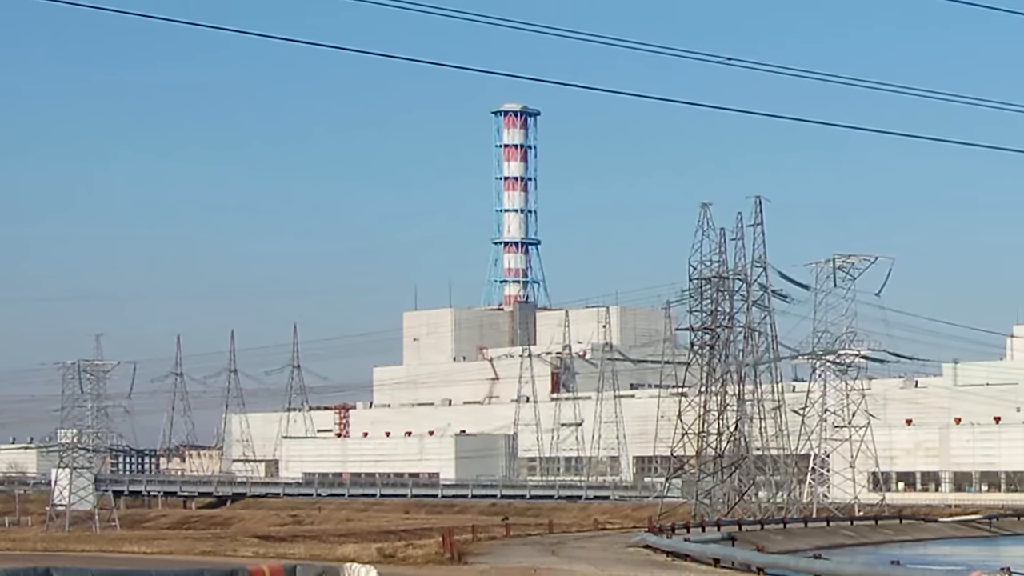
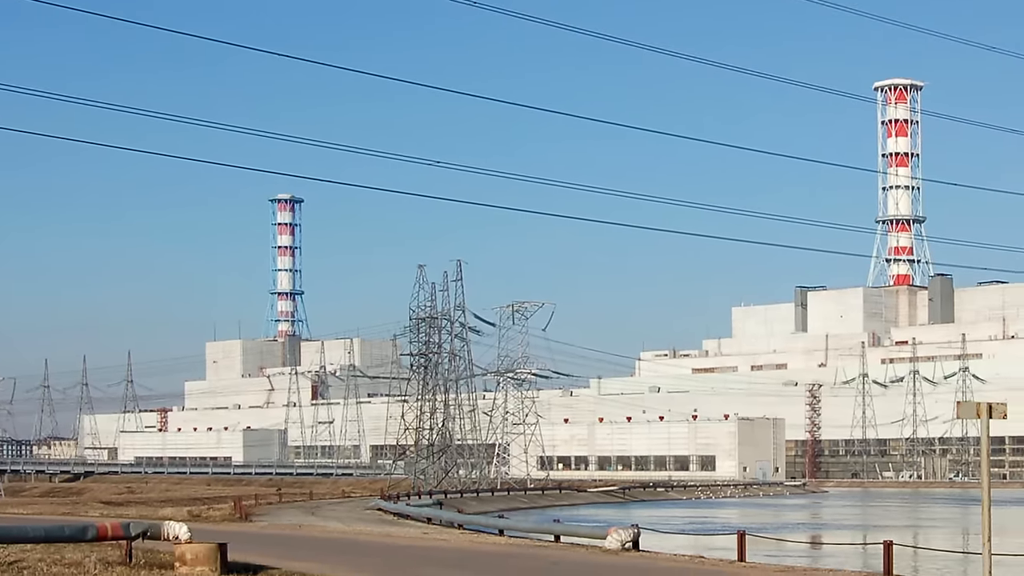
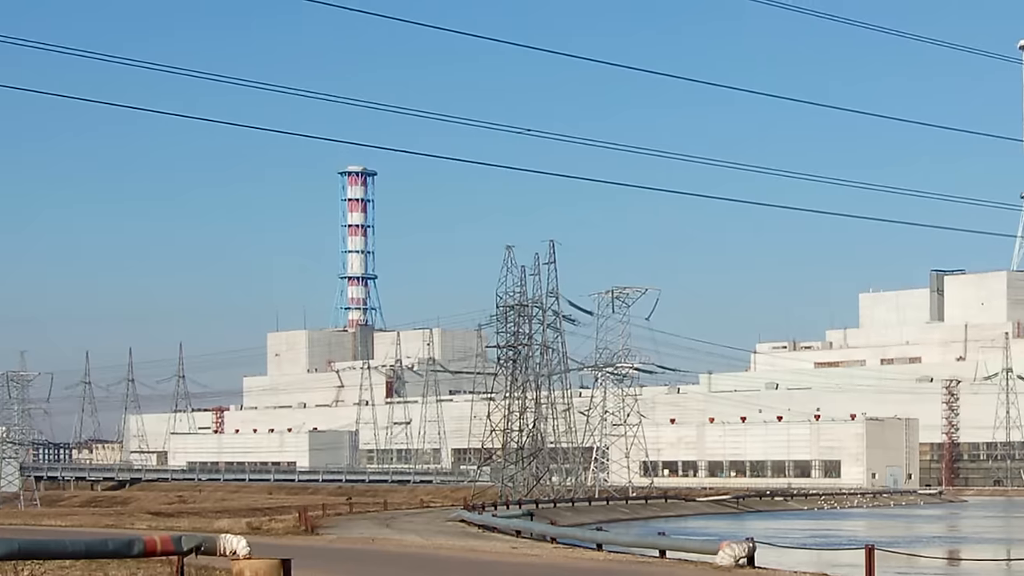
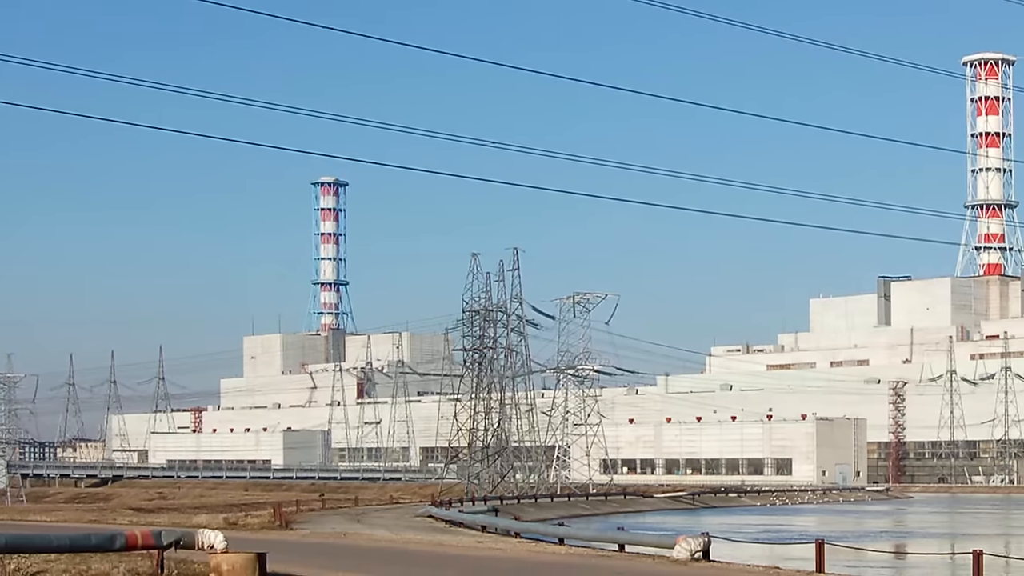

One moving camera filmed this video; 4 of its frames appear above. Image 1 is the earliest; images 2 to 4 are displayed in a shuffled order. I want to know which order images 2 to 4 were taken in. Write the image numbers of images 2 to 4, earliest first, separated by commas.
3, 4, 2
